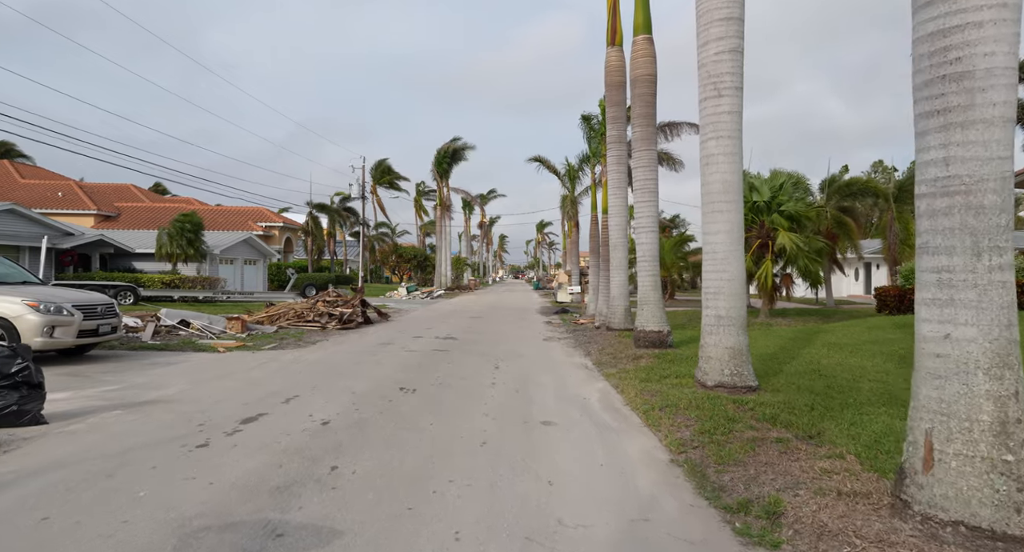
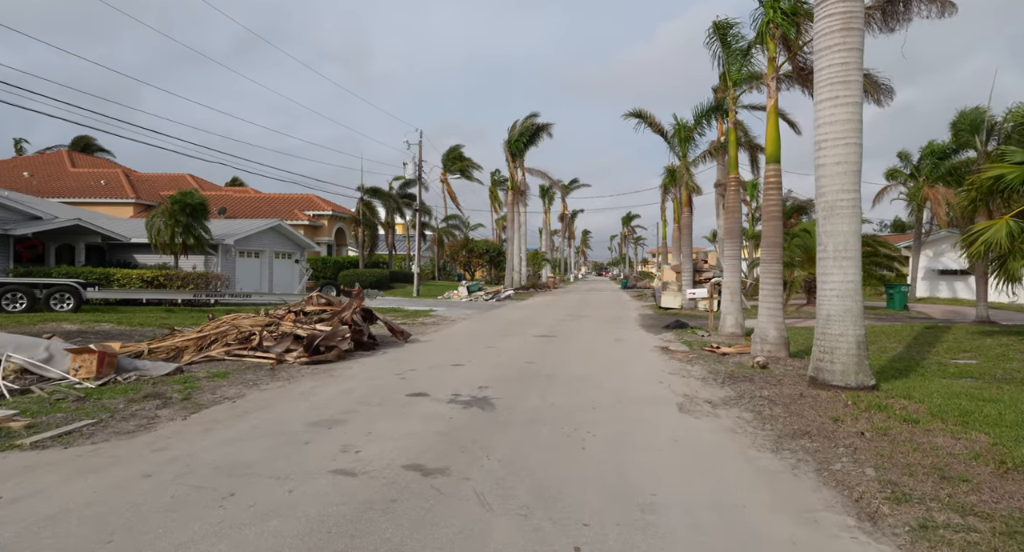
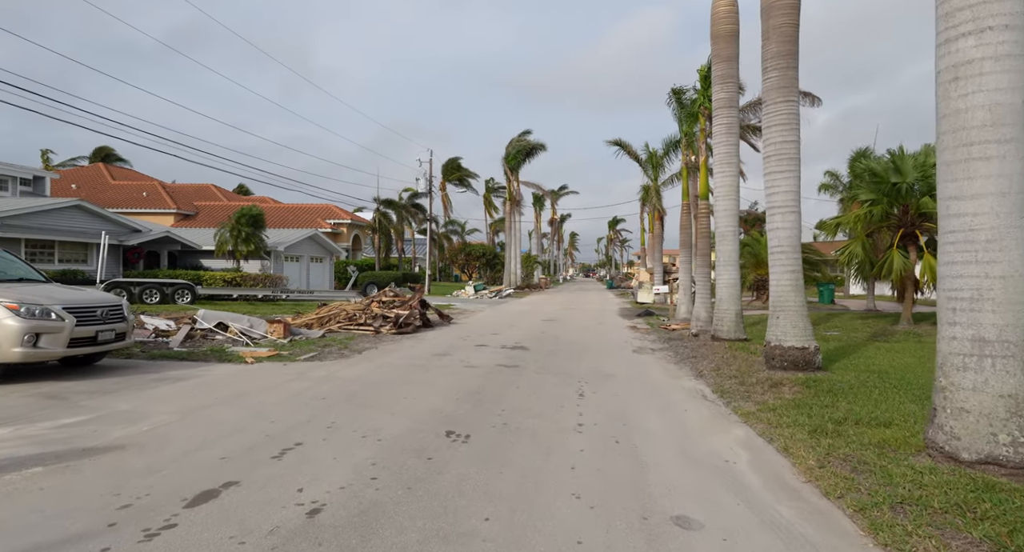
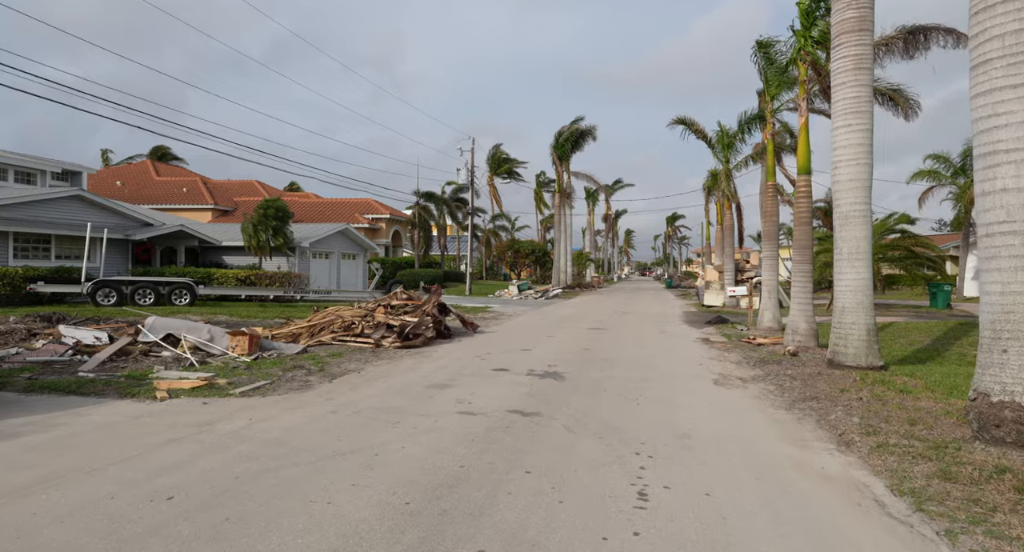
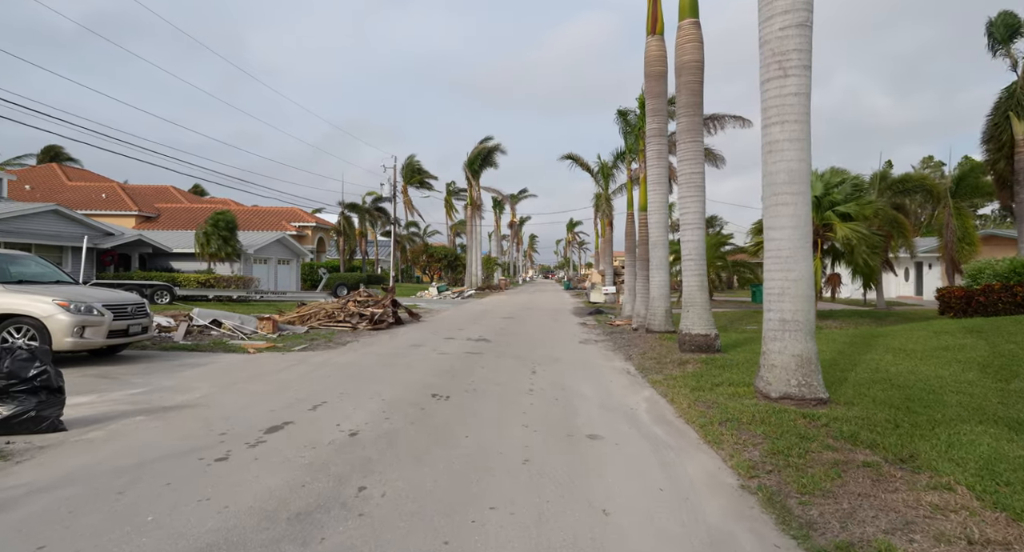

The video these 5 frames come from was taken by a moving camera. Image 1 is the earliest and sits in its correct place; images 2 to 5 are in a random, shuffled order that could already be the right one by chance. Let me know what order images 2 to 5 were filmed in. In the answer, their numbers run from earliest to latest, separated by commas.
5, 3, 4, 2
